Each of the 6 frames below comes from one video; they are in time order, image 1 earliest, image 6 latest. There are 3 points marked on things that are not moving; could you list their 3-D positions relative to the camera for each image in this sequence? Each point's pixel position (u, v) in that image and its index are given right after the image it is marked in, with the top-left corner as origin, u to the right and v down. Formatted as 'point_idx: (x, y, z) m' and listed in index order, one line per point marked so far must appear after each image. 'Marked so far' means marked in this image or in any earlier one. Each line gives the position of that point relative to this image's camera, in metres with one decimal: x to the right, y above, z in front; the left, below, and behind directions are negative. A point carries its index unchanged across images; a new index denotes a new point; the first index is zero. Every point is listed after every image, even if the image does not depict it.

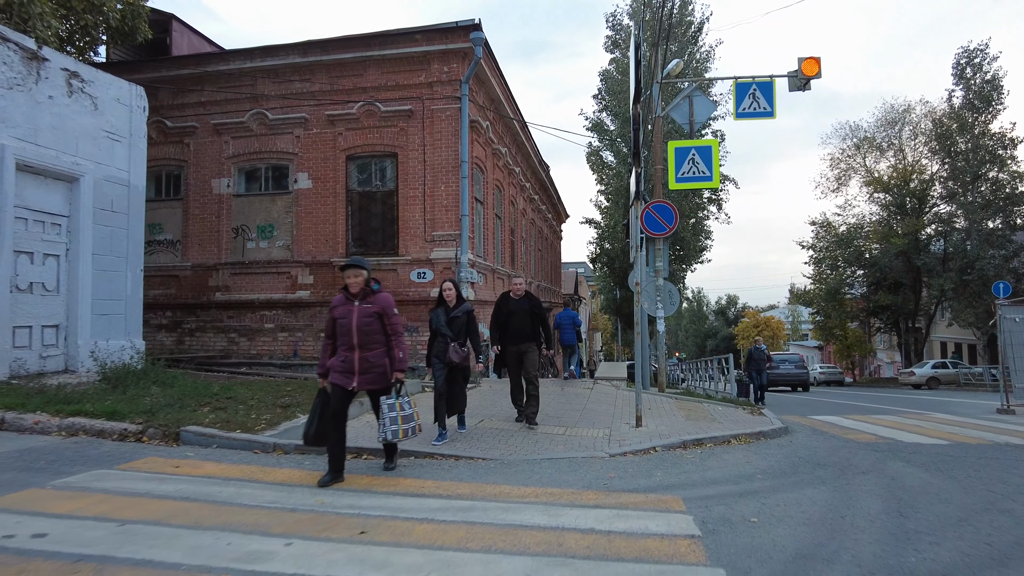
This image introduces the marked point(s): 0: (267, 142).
0: (-5.7, +3.4, +15.0) m
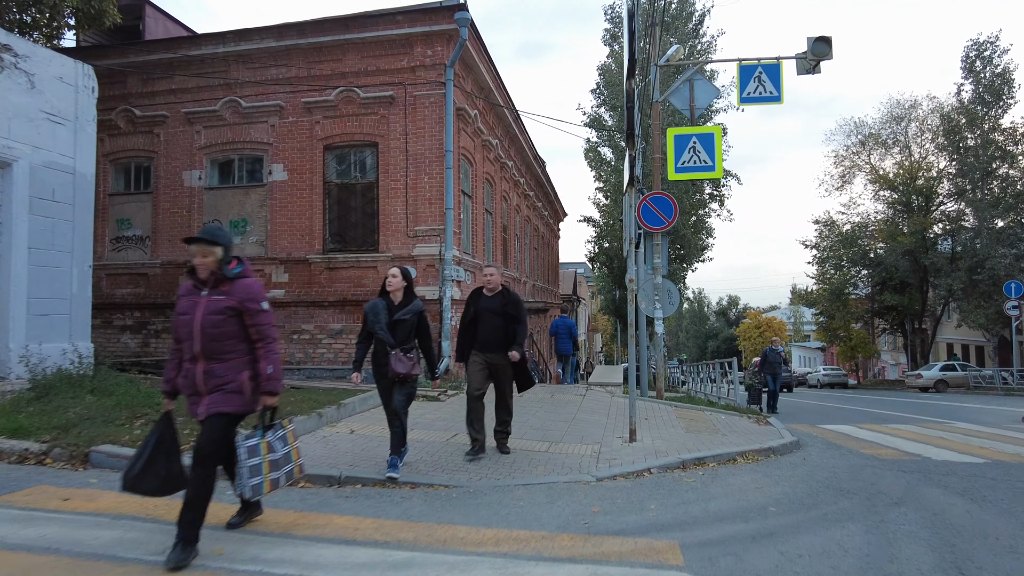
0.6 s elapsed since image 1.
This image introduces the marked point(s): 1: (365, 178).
0: (-5.9, +3.4, +14.2) m
1: (-3.1, +2.3, +13.5) m
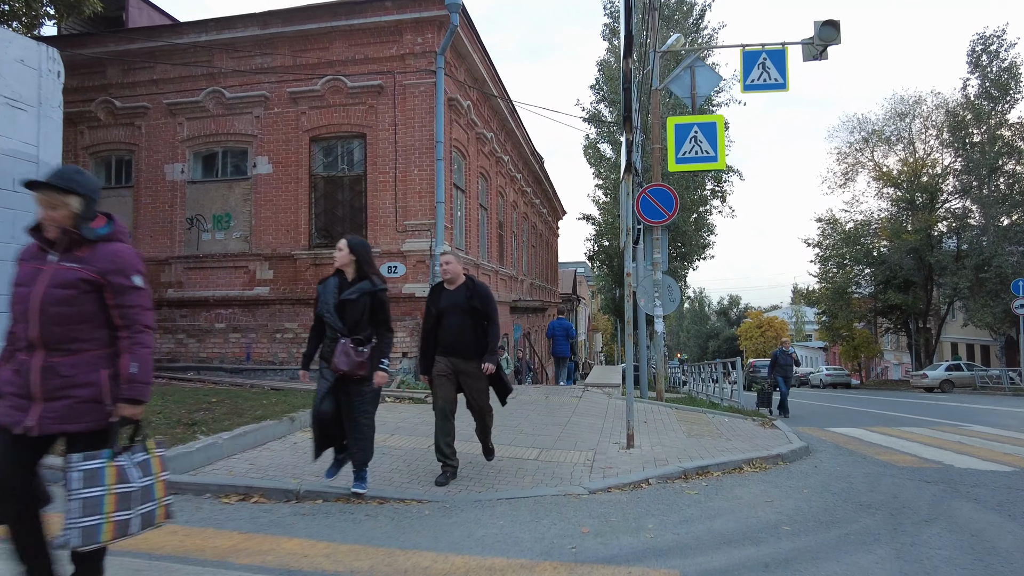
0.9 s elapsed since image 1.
0: (-6.0, +3.5, +13.6) m
1: (-3.2, +2.4, +13.0) m
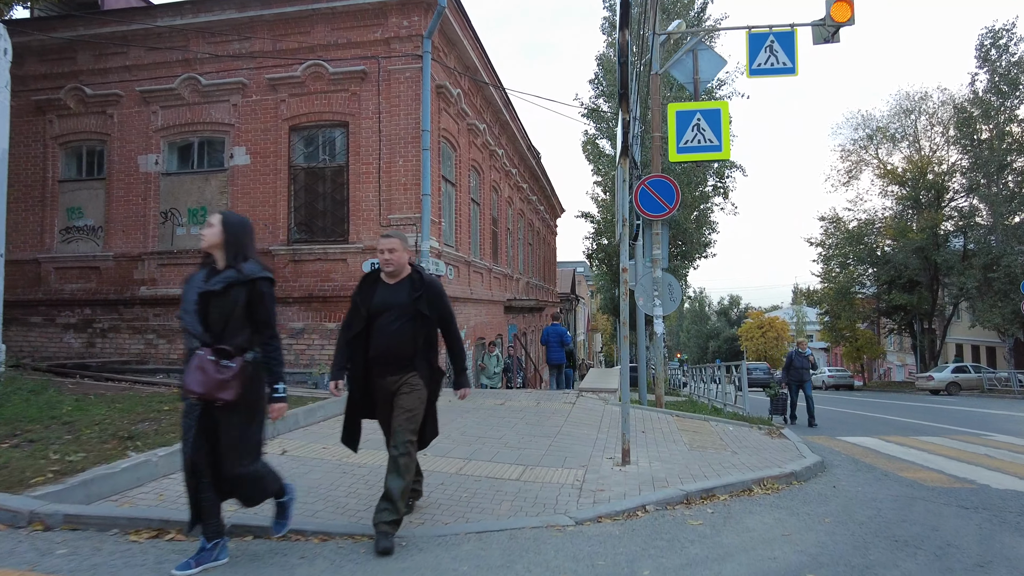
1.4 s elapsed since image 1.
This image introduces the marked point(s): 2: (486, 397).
0: (-6.2, +3.5, +12.9) m
1: (-3.4, +2.4, +12.3) m
2: (-0.4, -1.7, +10.2) m
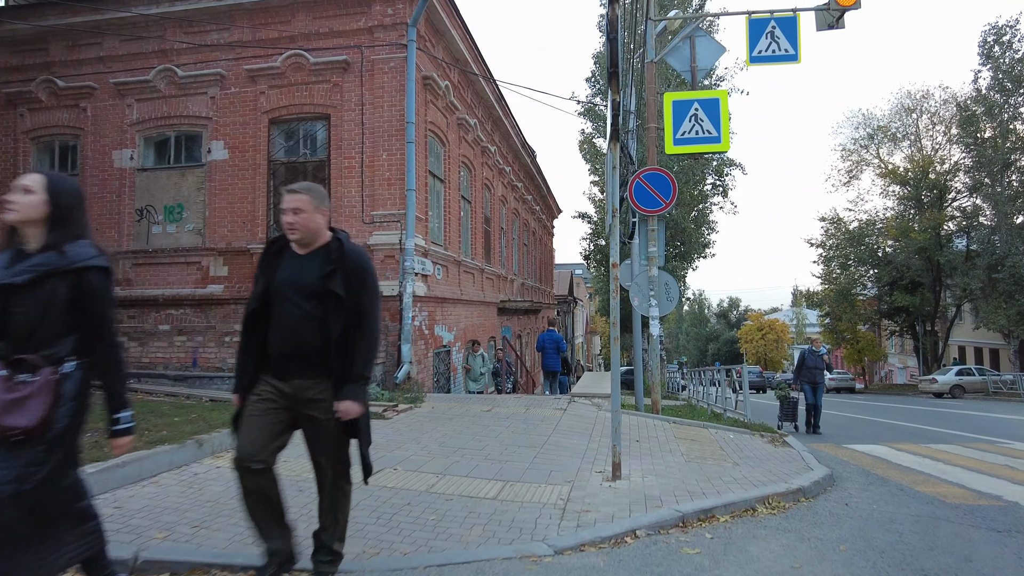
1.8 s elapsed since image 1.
0: (-6.4, +3.5, +12.4) m
1: (-3.6, +2.4, +11.7) m
2: (-0.6, -1.7, +9.6) m
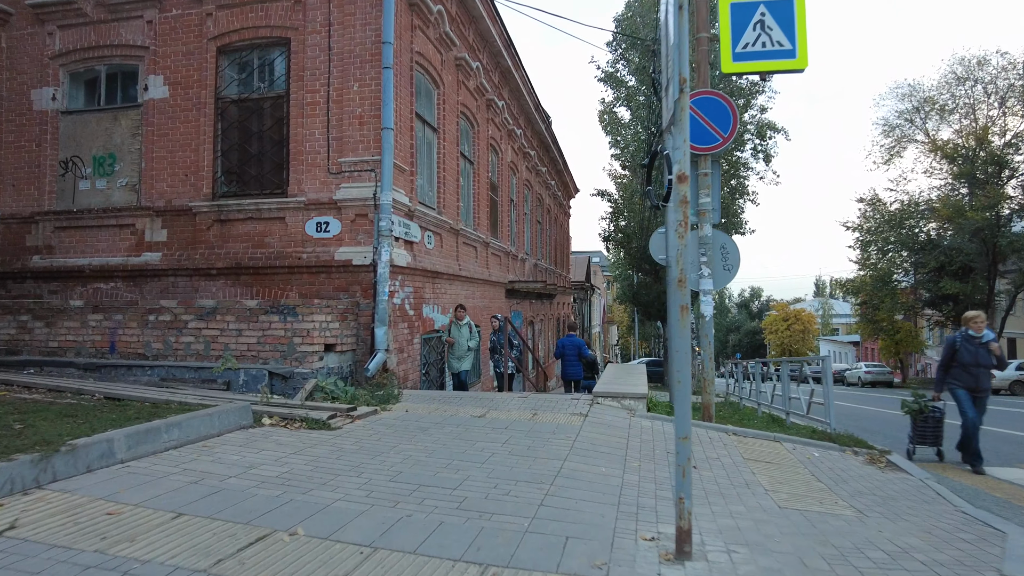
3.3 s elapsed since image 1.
0: (-6.3, +4.0, +10.1) m
1: (-3.5, +2.9, +9.4) m
2: (-0.6, -1.3, +7.3) m
